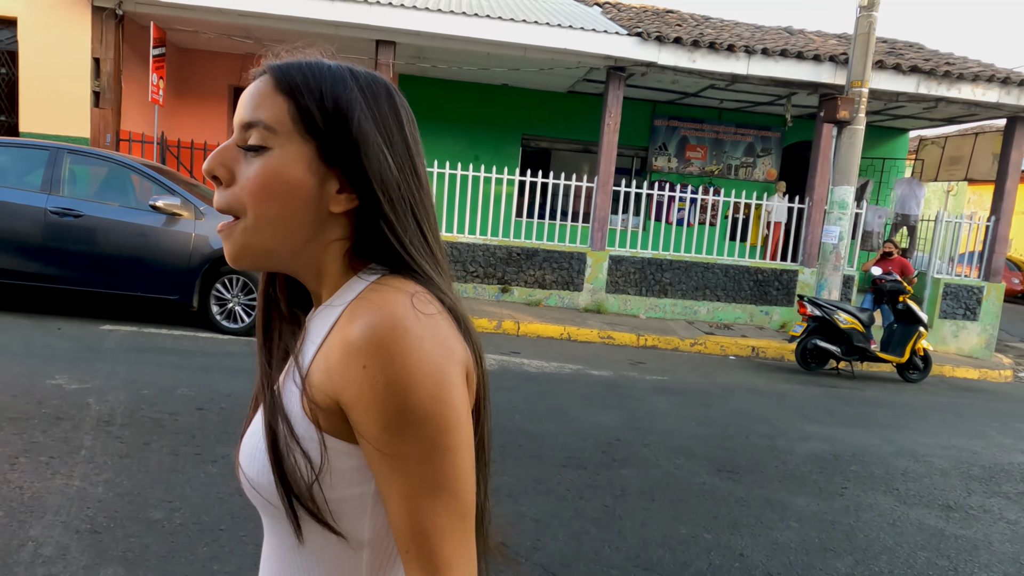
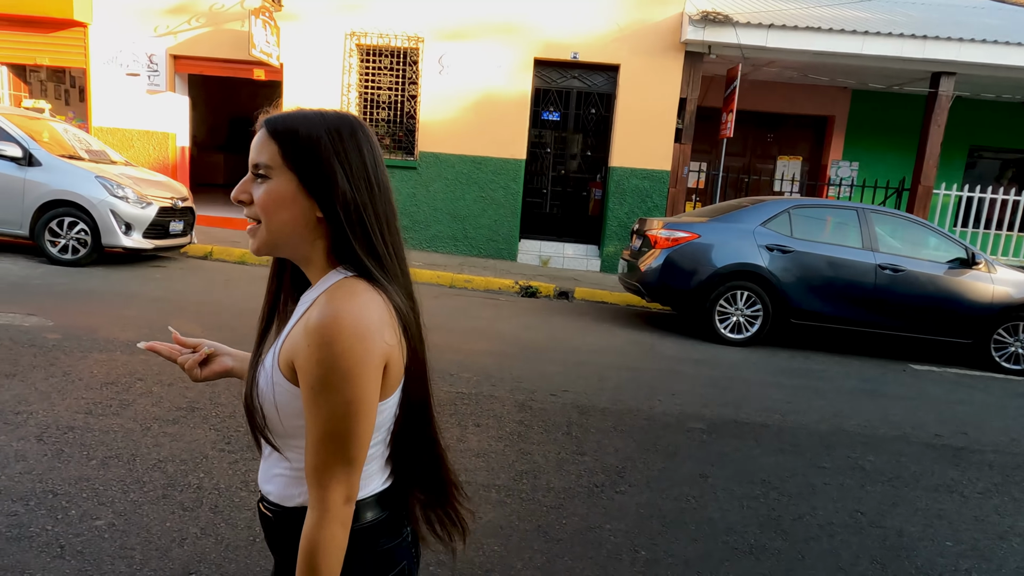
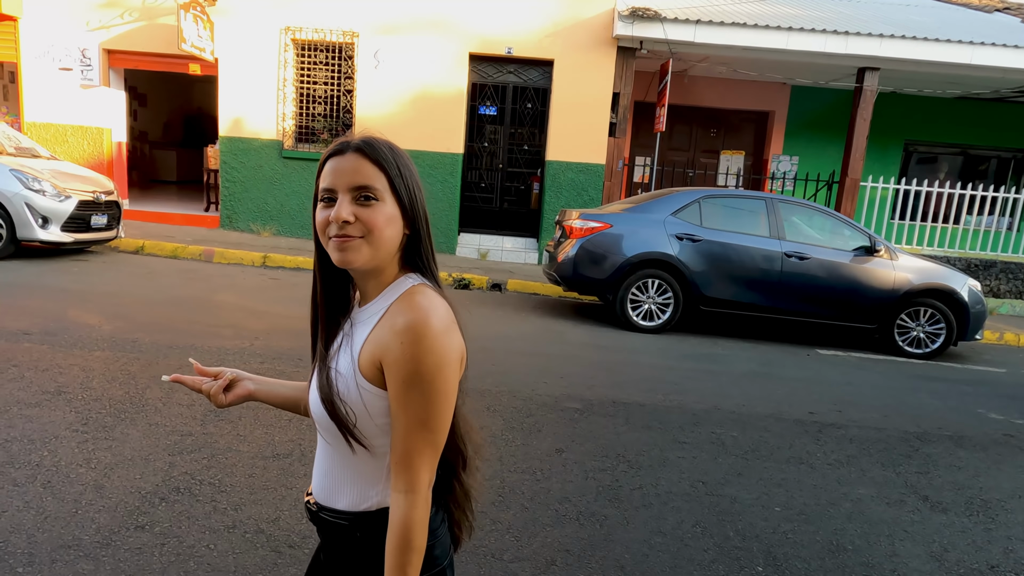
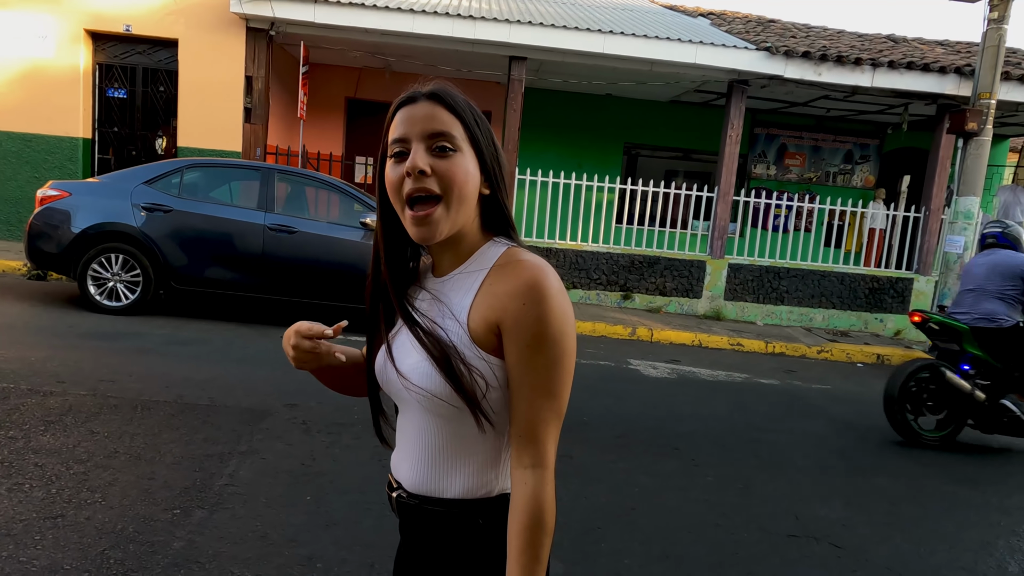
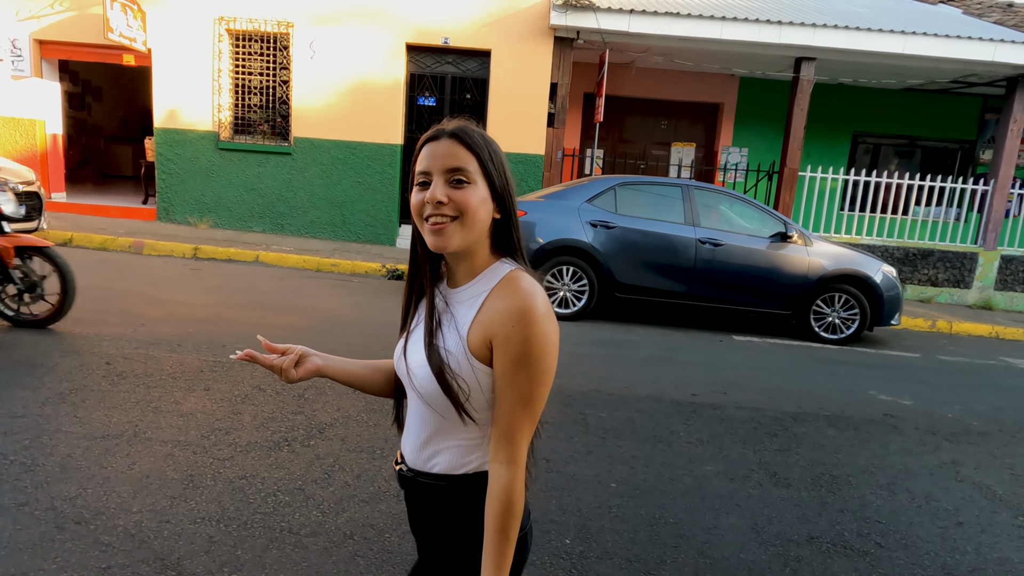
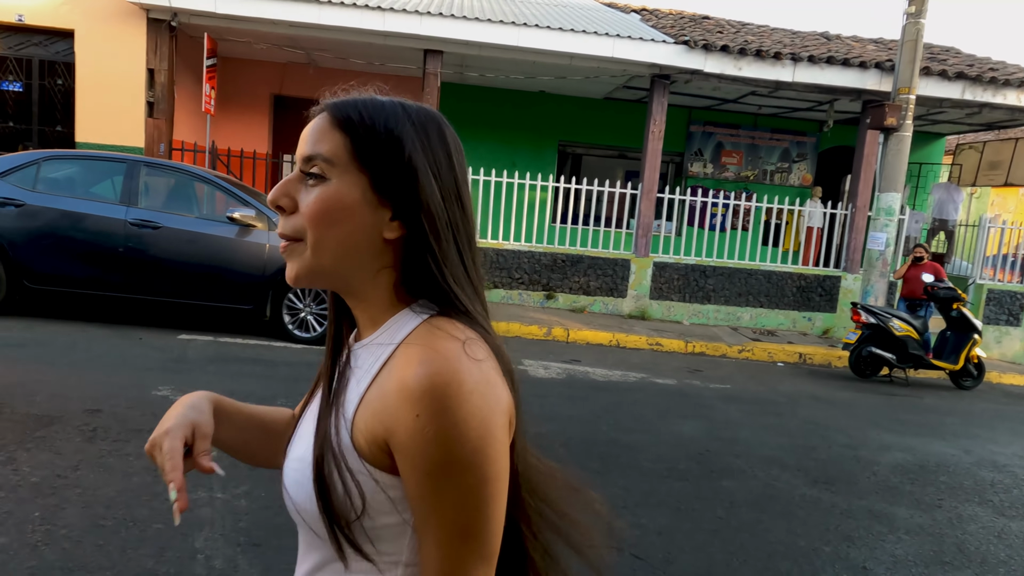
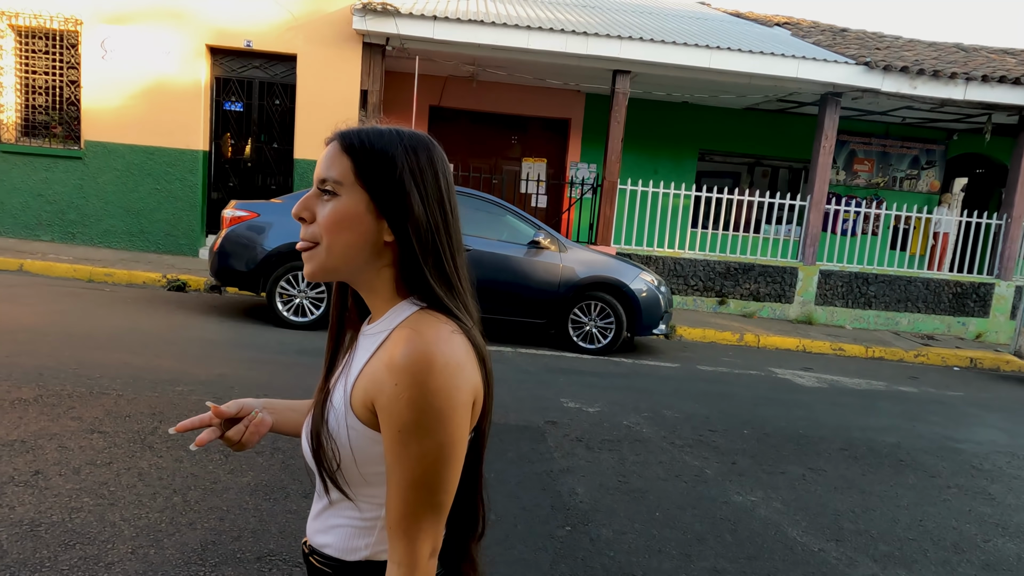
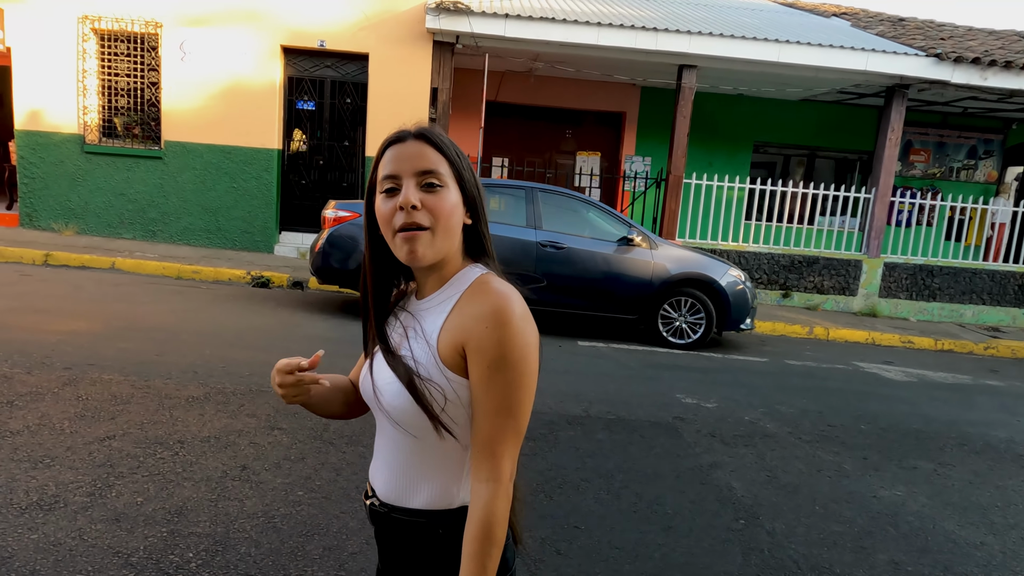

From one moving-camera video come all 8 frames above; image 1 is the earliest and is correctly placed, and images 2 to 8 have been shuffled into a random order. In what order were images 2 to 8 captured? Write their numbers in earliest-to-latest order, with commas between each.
6, 4, 7, 8, 5, 3, 2
